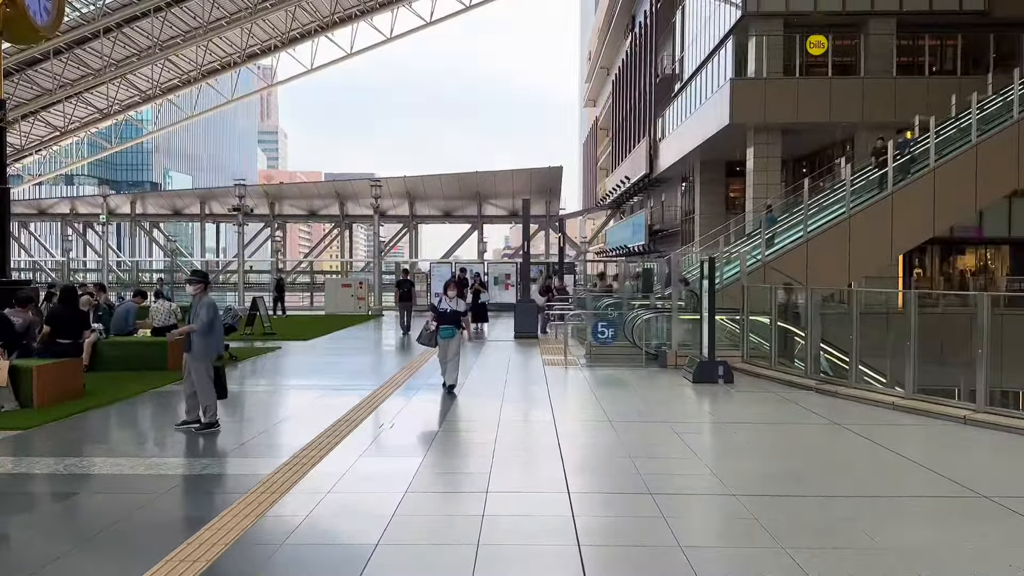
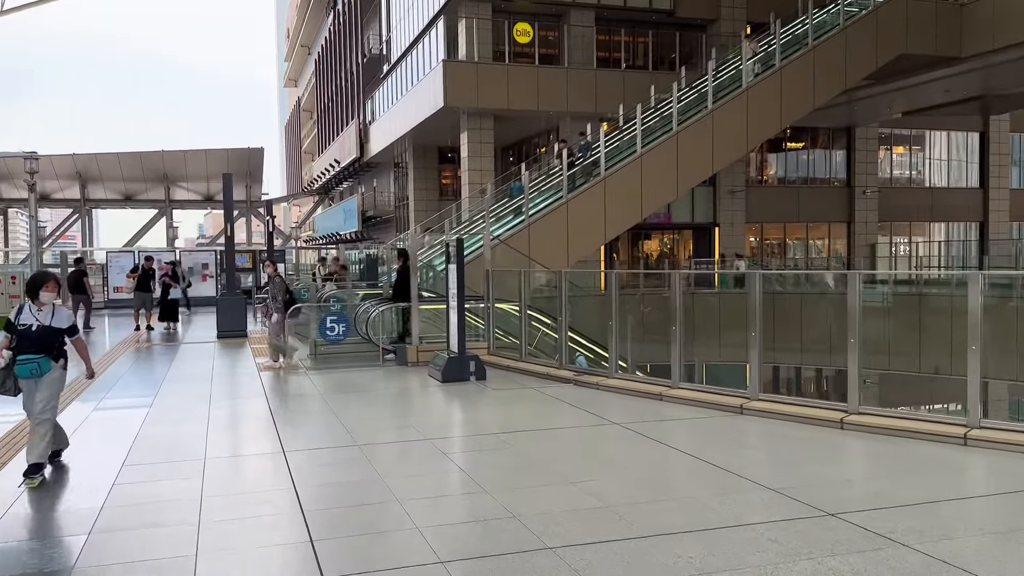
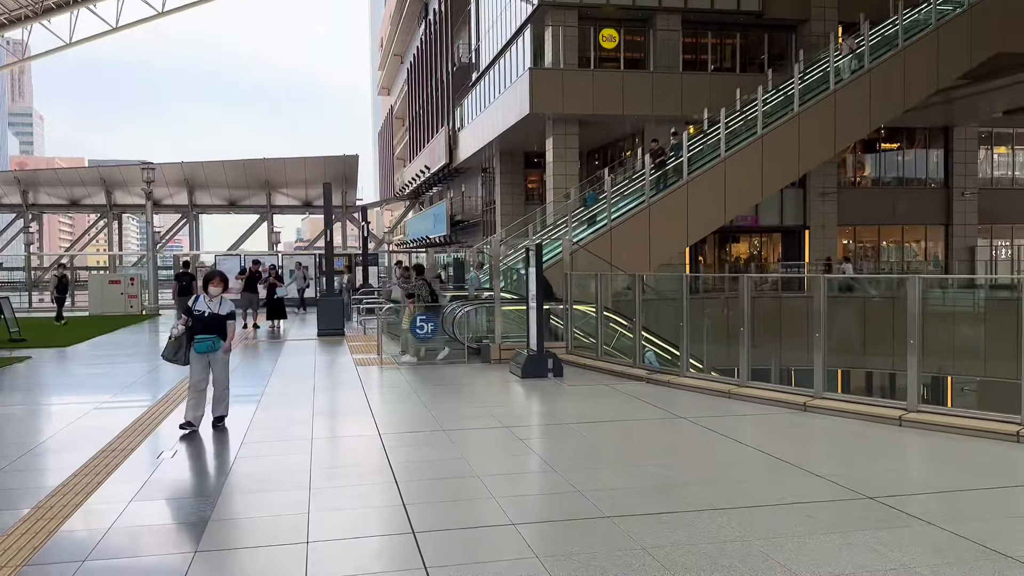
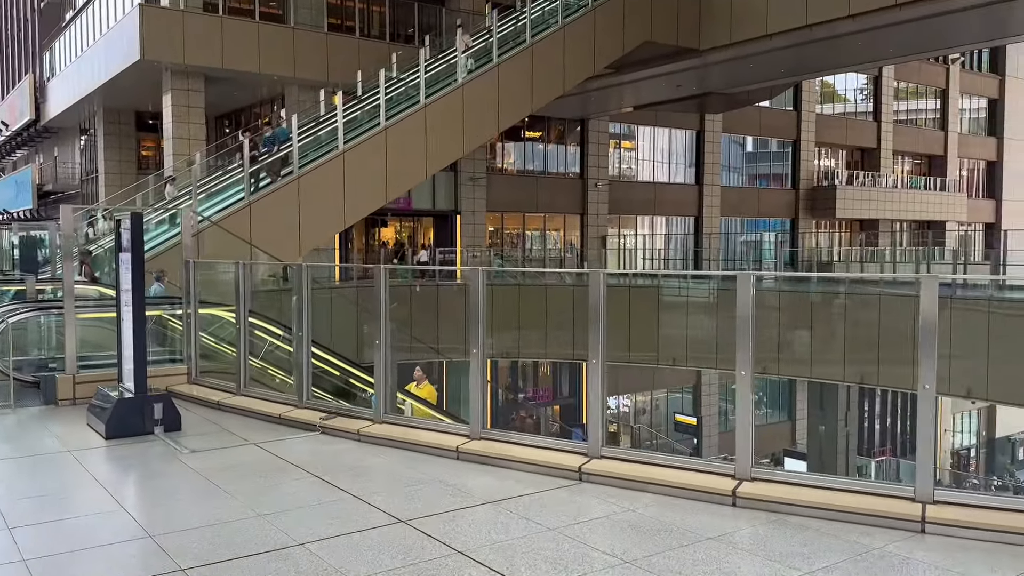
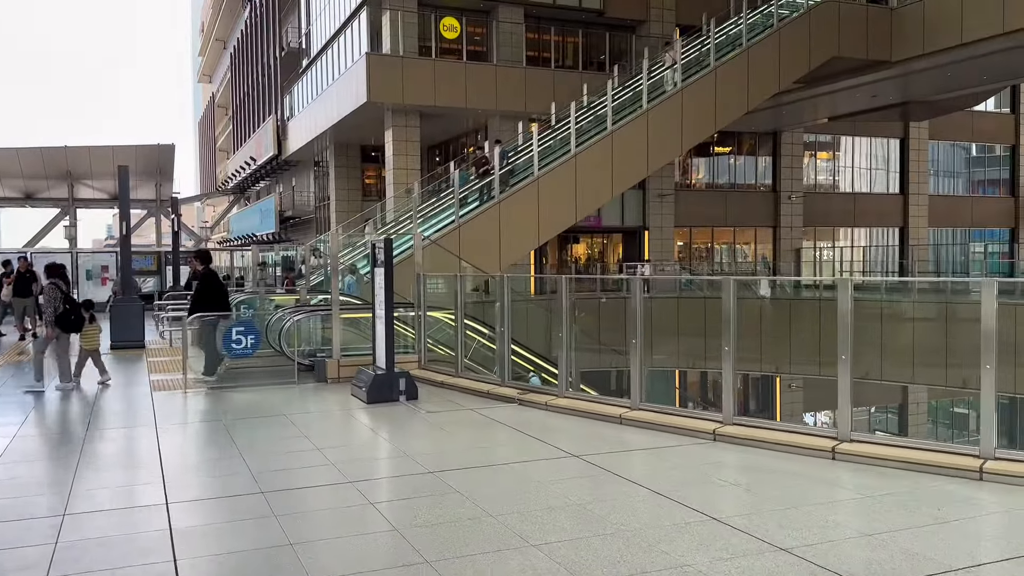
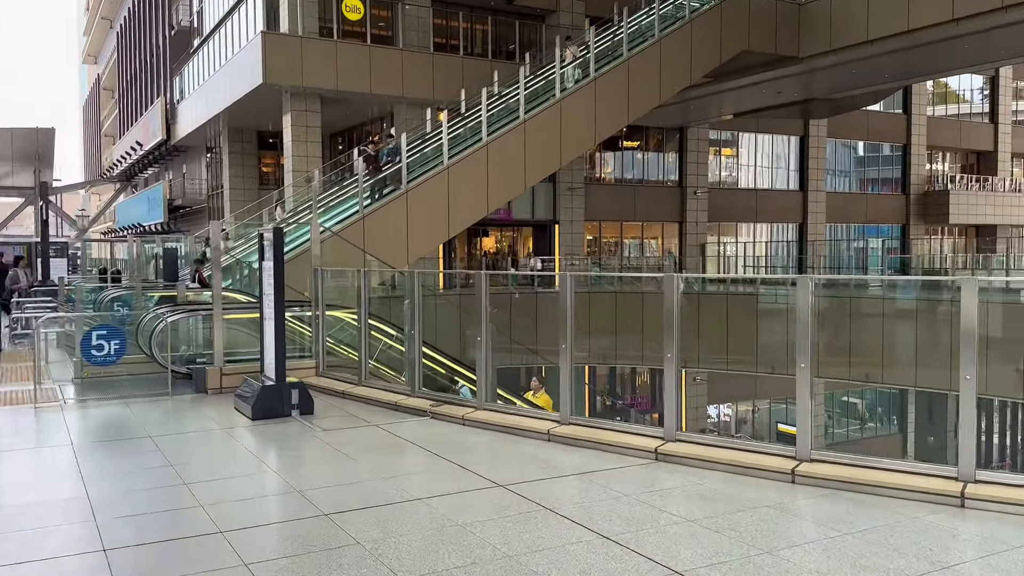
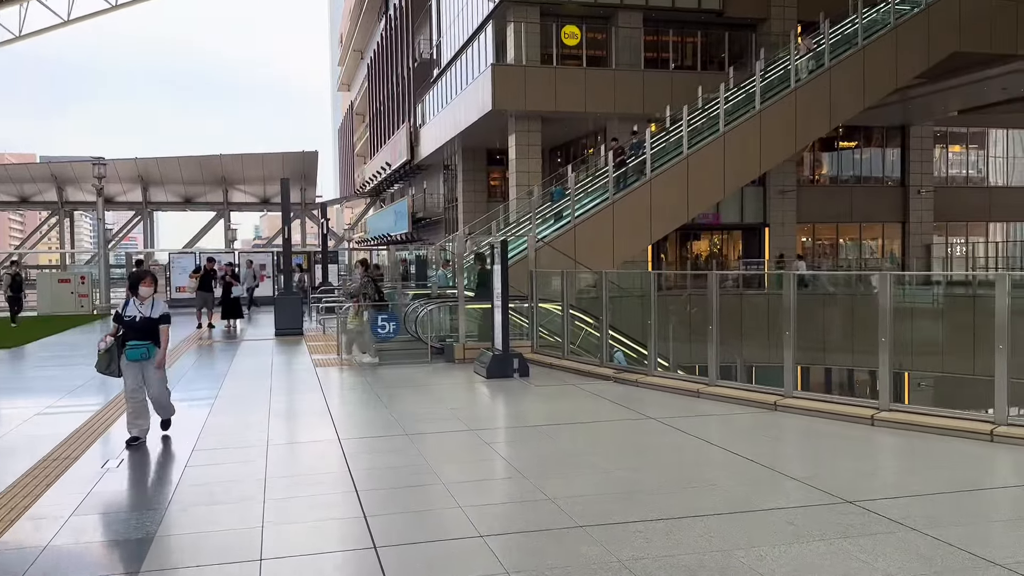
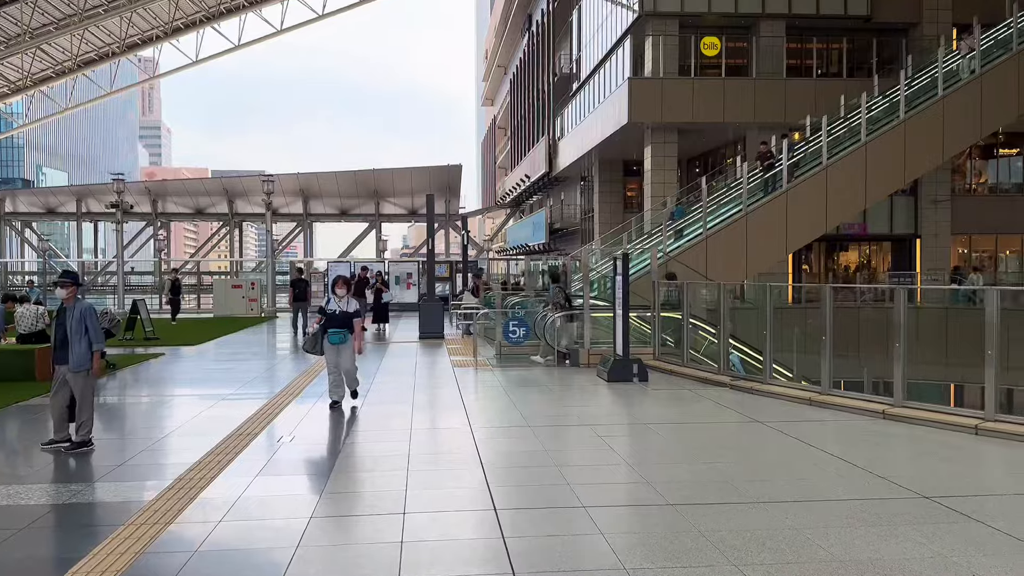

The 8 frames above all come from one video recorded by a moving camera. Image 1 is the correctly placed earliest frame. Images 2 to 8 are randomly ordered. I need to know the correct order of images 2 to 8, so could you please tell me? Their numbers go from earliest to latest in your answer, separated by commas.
8, 3, 7, 2, 5, 6, 4
